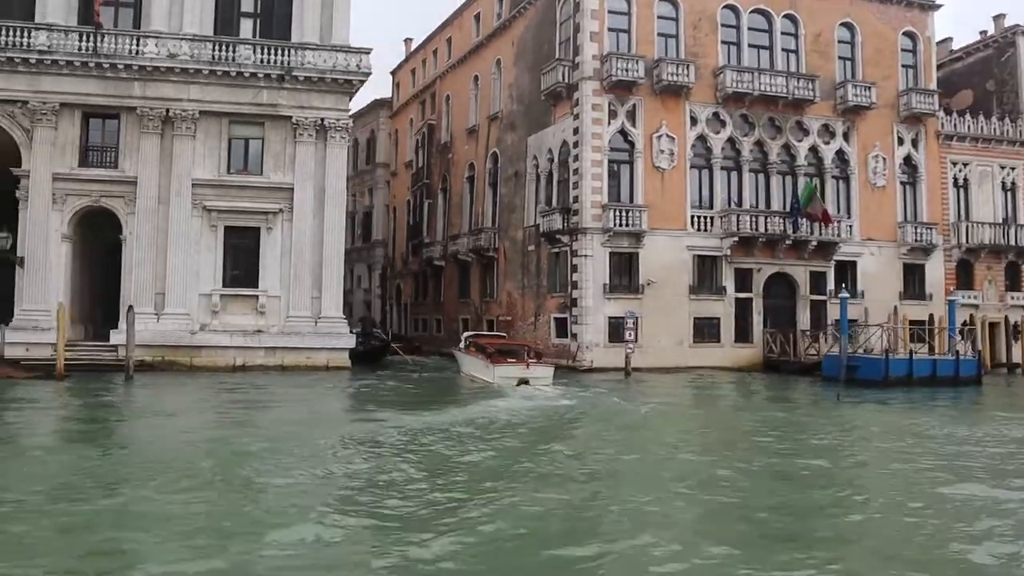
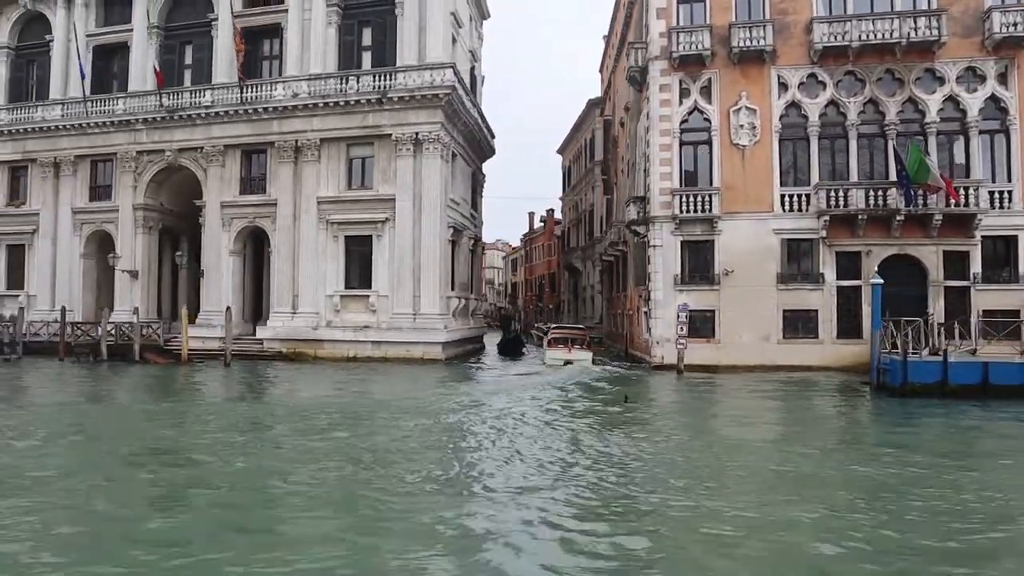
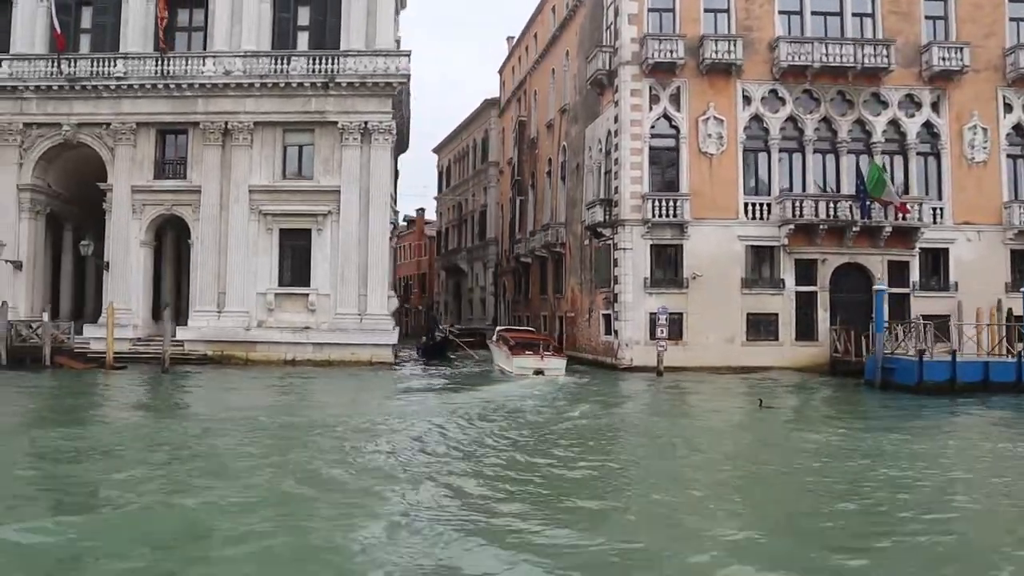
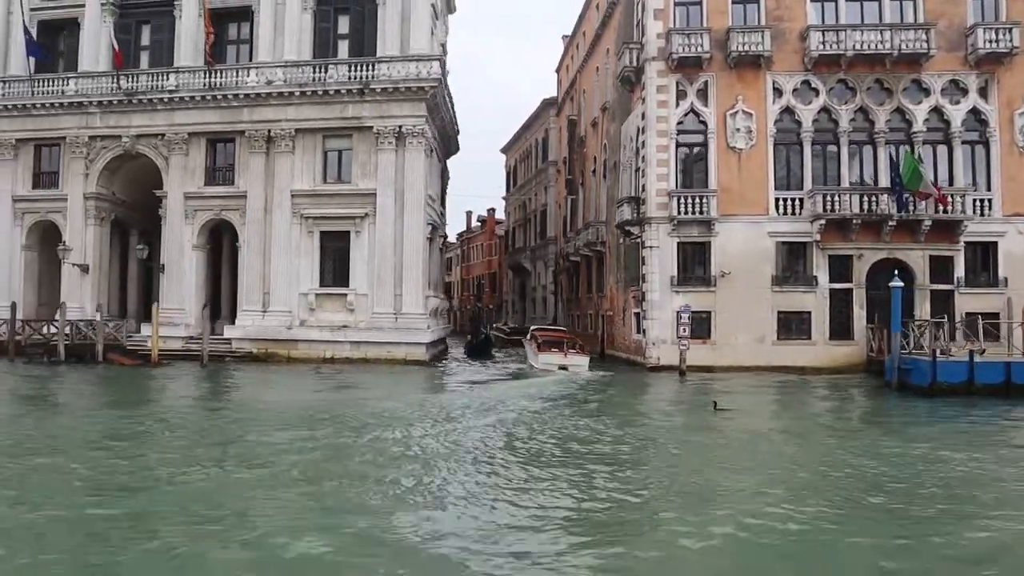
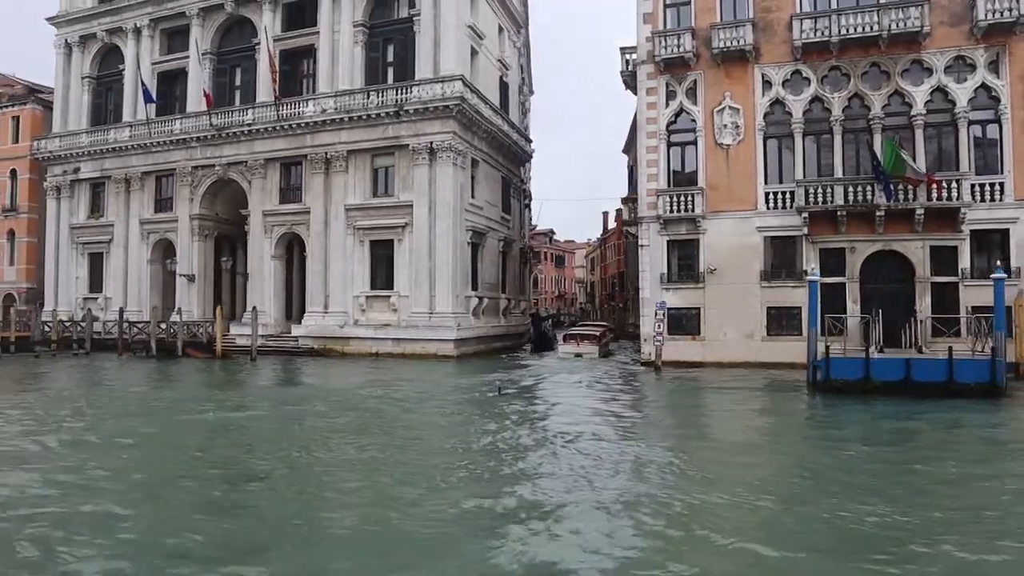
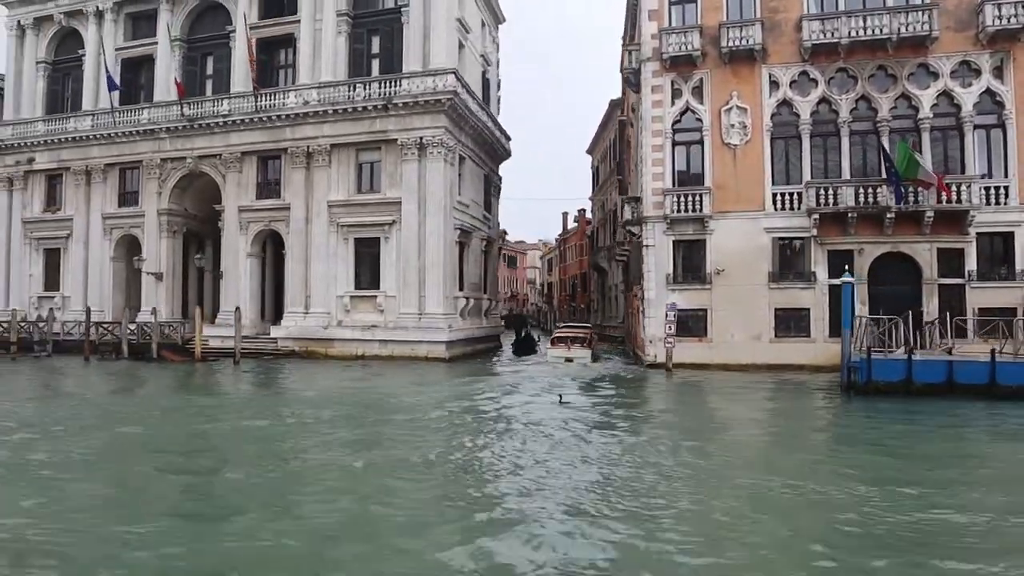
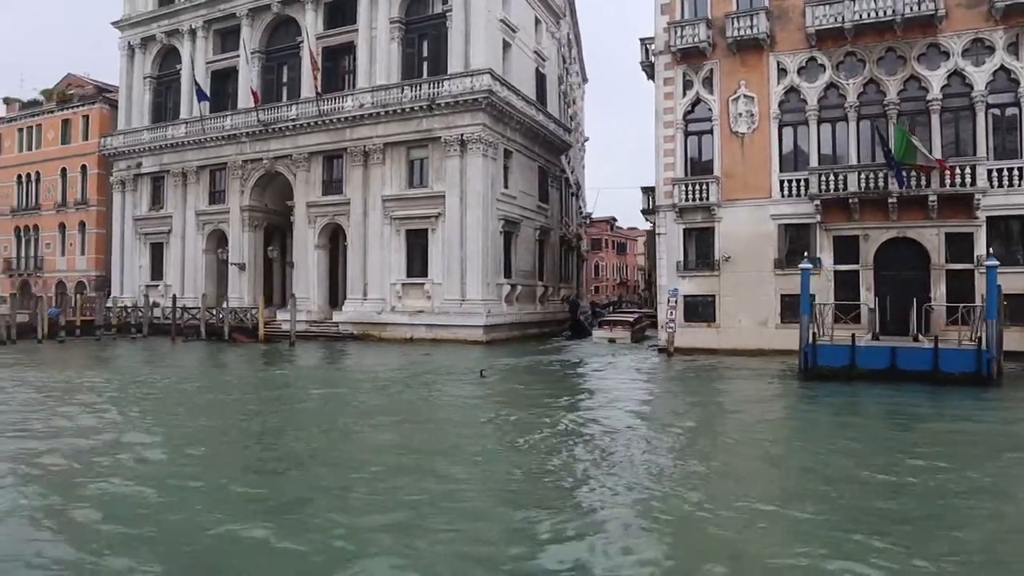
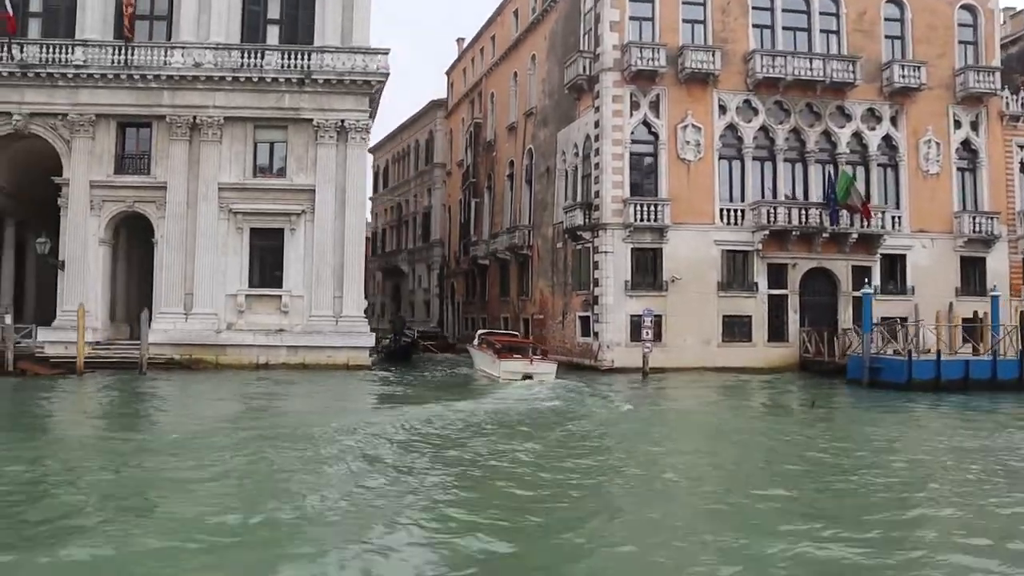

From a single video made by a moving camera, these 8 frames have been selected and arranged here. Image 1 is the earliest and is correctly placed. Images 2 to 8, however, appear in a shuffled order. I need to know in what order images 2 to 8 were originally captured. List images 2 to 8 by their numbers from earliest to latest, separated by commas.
8, 3, 4, 2, 6, 5, 7
